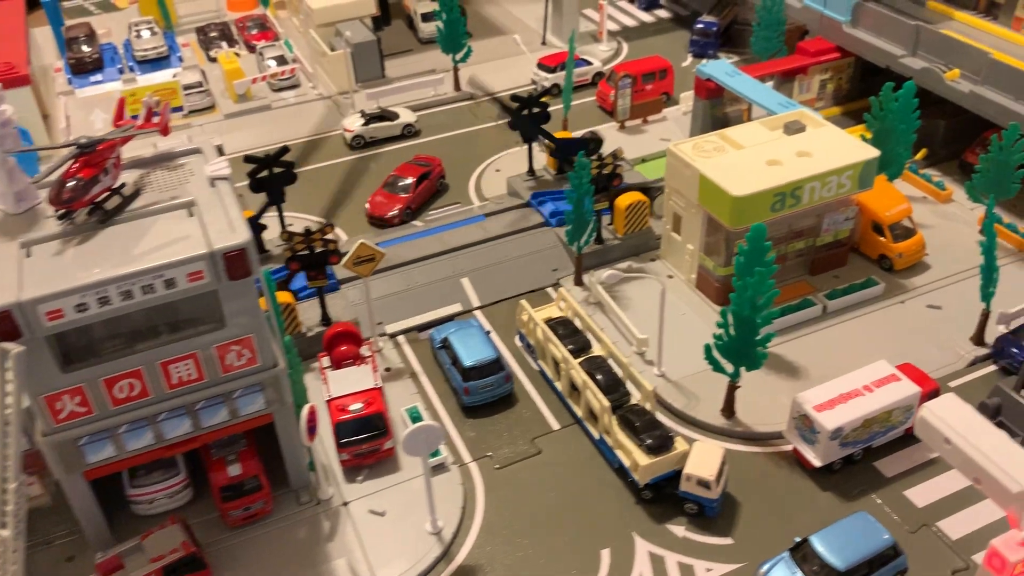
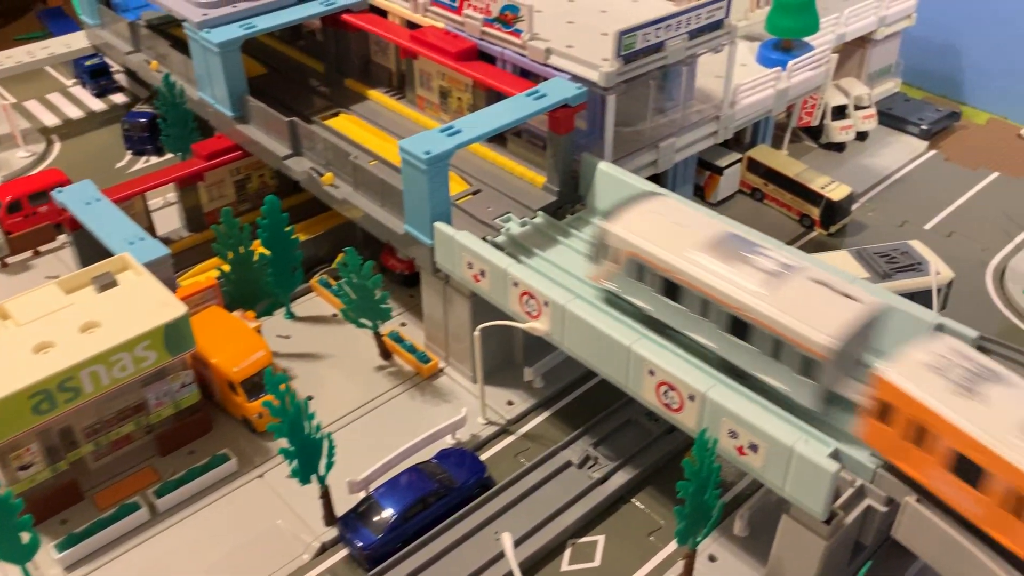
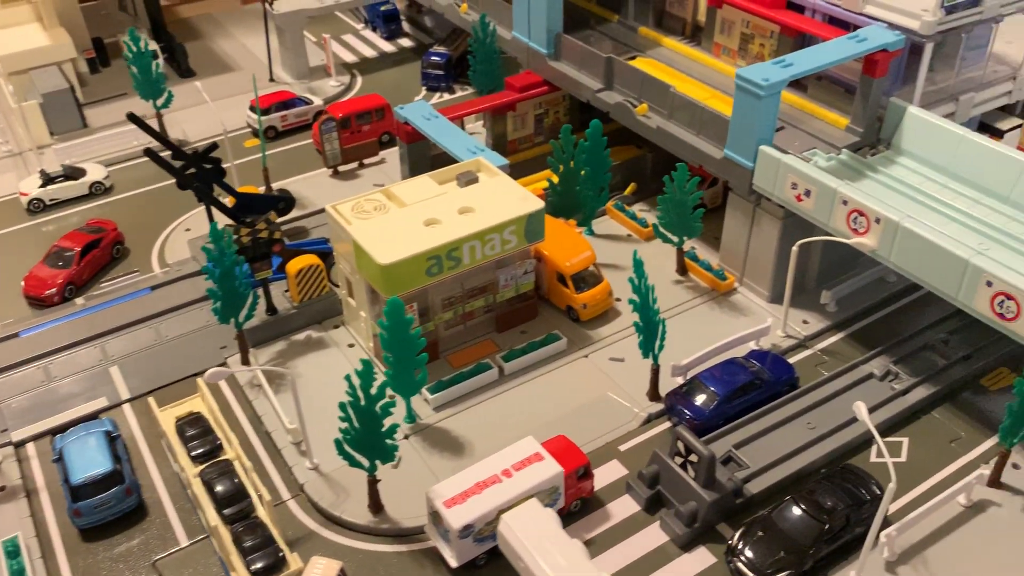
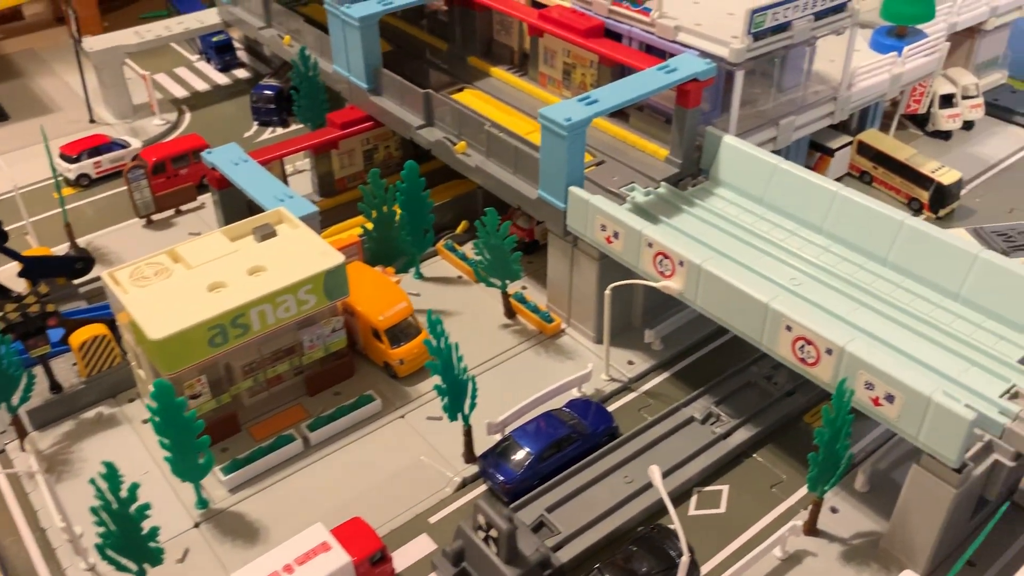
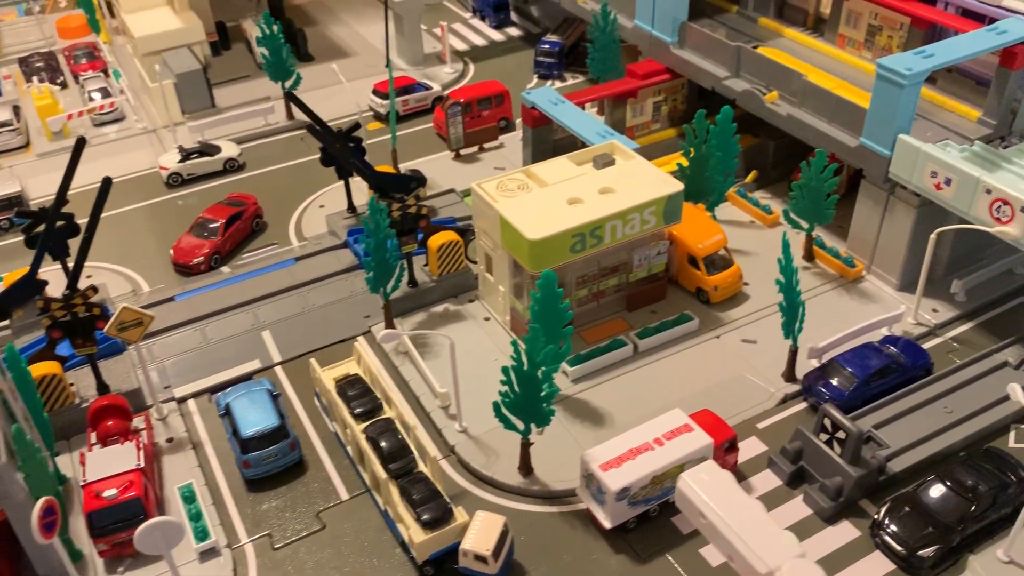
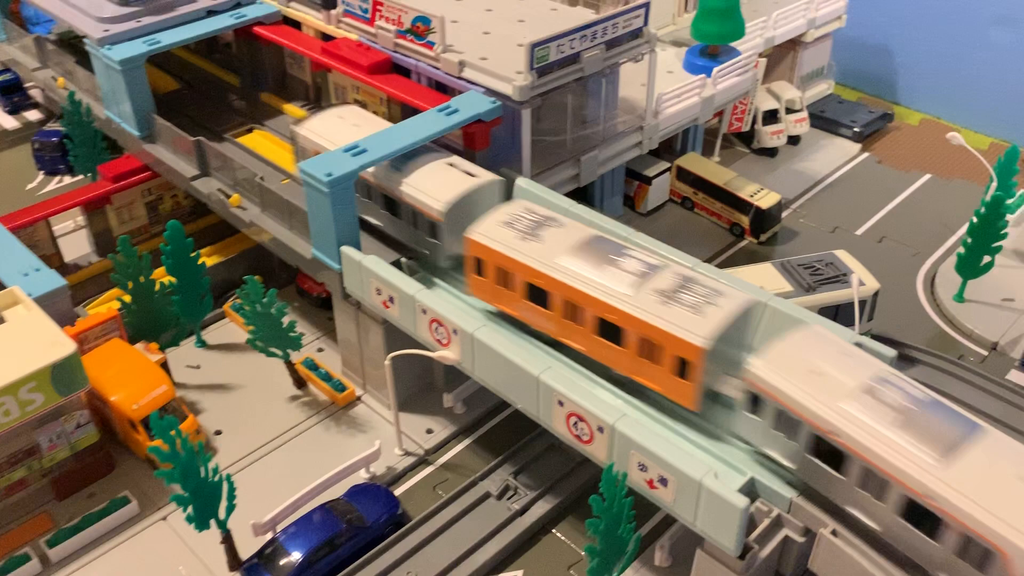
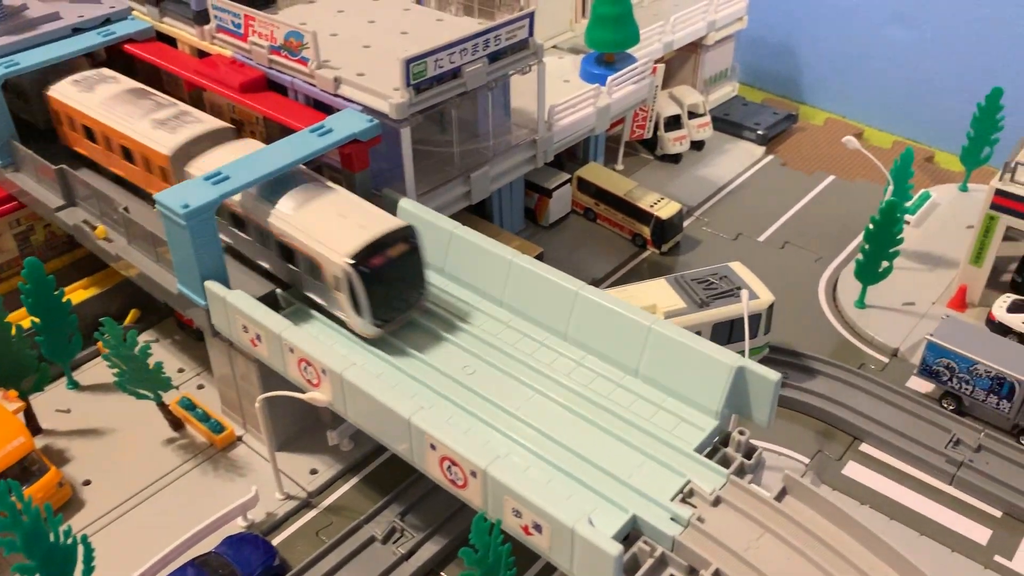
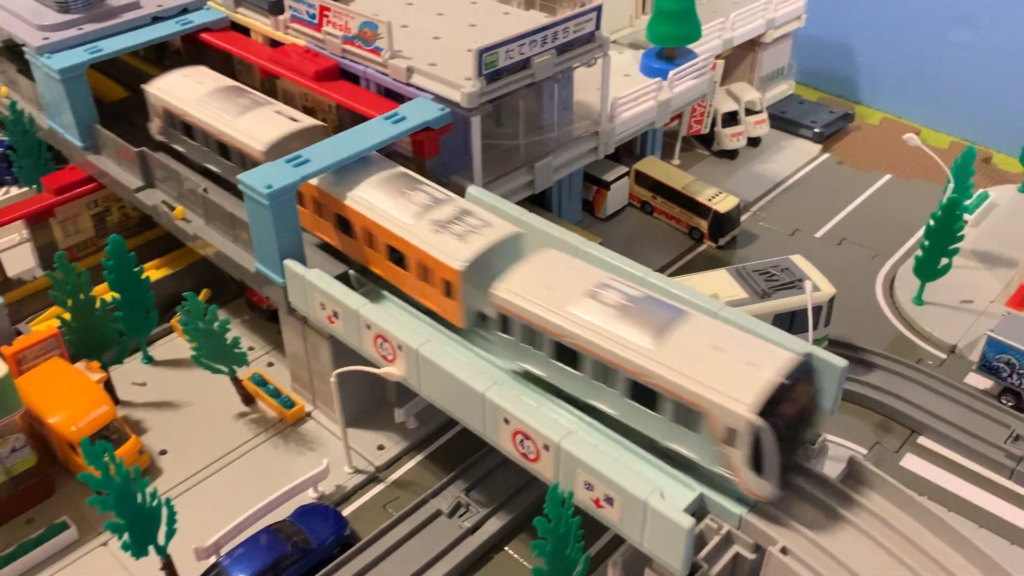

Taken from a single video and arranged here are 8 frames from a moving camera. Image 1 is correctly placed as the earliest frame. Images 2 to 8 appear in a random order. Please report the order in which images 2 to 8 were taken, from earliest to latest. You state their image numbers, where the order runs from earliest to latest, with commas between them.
5, 3, 4, 2, 6, 8, 7
